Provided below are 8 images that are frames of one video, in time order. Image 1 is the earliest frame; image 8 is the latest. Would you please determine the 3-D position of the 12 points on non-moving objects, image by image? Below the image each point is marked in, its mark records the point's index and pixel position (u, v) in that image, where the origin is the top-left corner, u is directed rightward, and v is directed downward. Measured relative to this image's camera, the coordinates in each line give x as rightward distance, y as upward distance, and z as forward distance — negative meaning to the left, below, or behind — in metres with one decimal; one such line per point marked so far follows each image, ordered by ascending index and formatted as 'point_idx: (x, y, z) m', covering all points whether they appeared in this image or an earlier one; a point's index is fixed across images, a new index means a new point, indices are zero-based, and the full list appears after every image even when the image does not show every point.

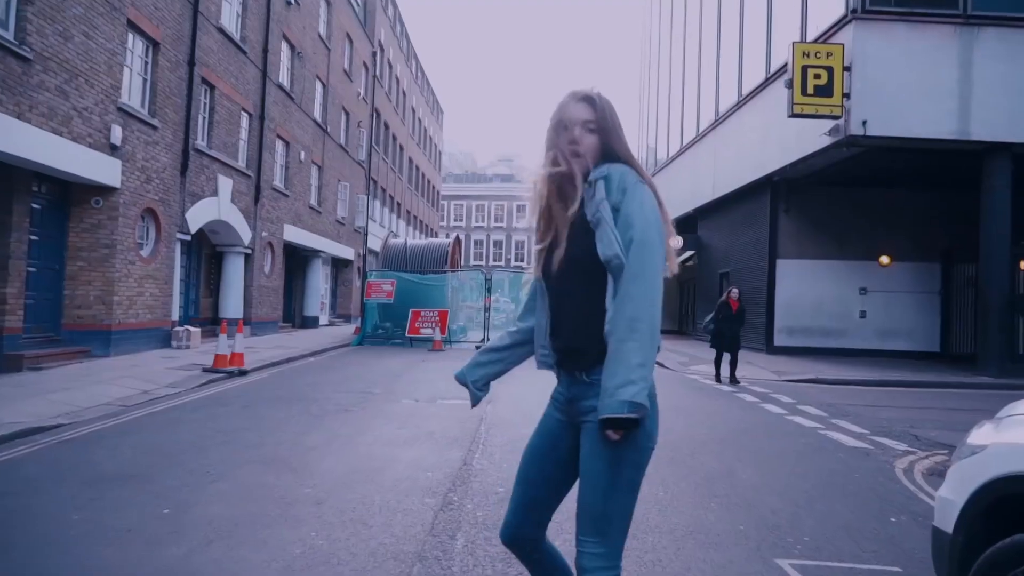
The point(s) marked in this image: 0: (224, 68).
0: (-6.6, +5.1, +19.2) m
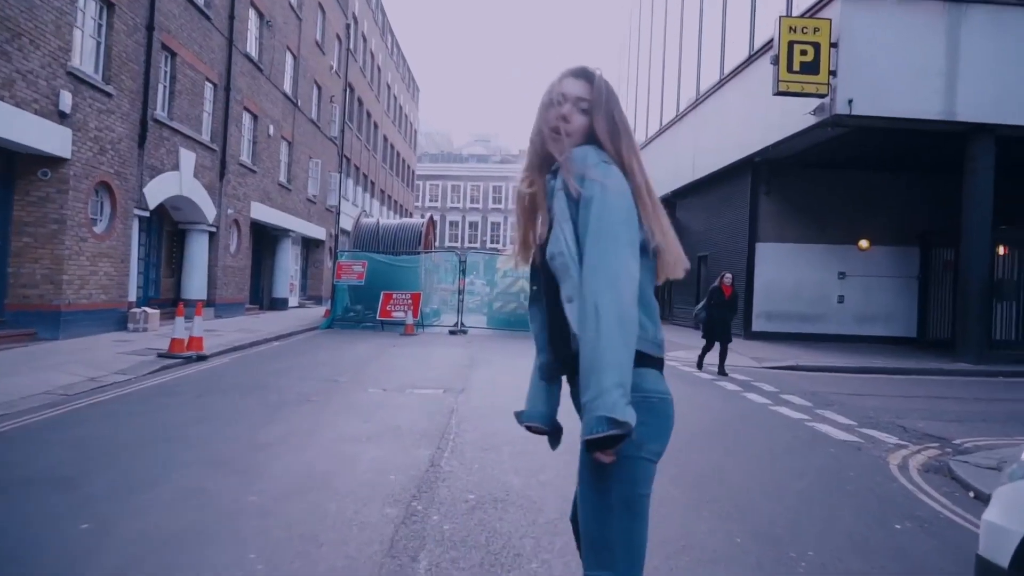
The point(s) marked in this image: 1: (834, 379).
0: (-7.1, +5.6, +18.4) m
1: (+5.3, -1.5, +13.9) m
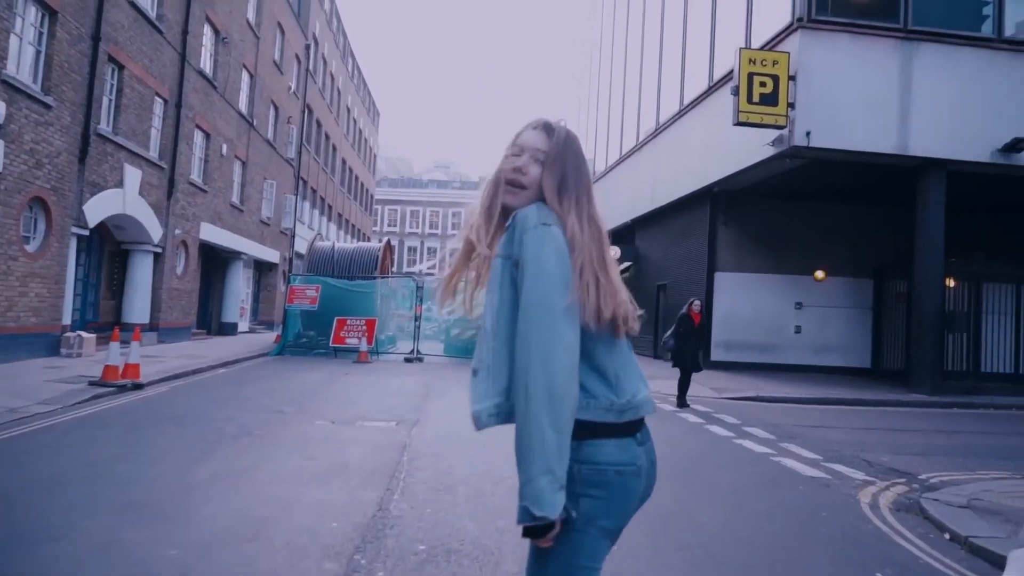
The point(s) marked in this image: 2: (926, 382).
0: (-8.0, +5.1, +17.8) m
1: (+4.6, -2.0, +13.7) m
2: (+8.2, -1.9, +16.8) m
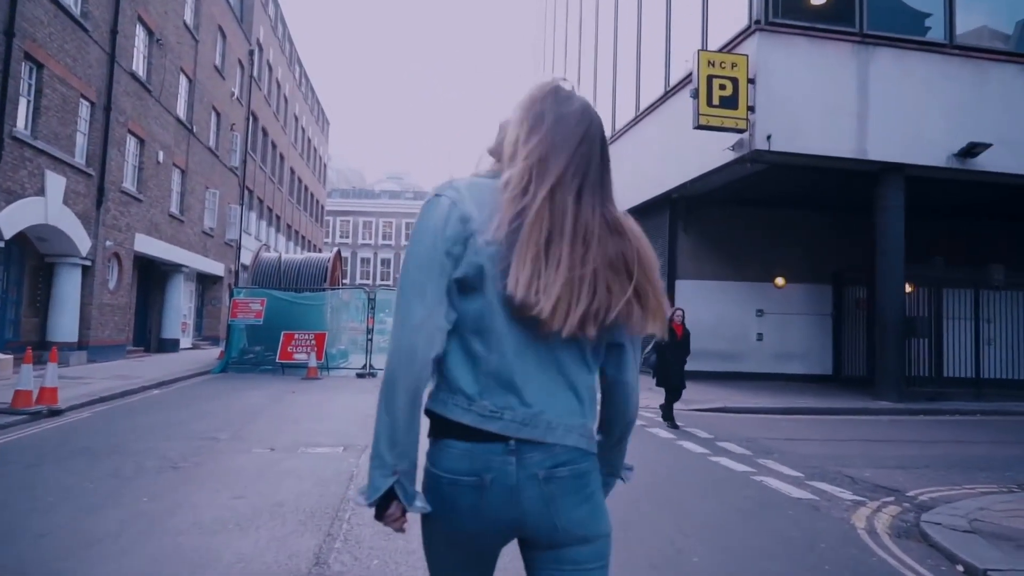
0: (-8.9, +4.8, +16.7) m
1: (+3.9, -2.1, +13.2) m
2: (+7.4, -2.0, +16.5) m
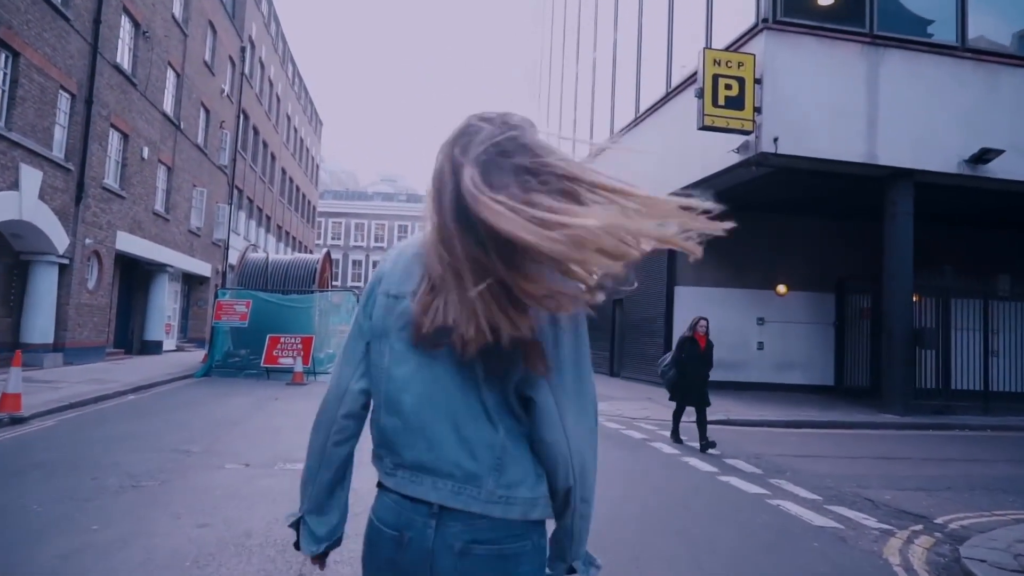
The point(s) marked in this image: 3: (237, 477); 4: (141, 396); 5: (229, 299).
0: (-9.0, +4.8, +16.0) m
1: (+3.8, -2.2, +12.6) m
2: (+7.3, -2.1, +15.9) m
3: (-2.3, -1.6, +7.2) m
4: (-6.3, -1.8, +14.5) m
5: (-6.5, -0.2, +19.5) m
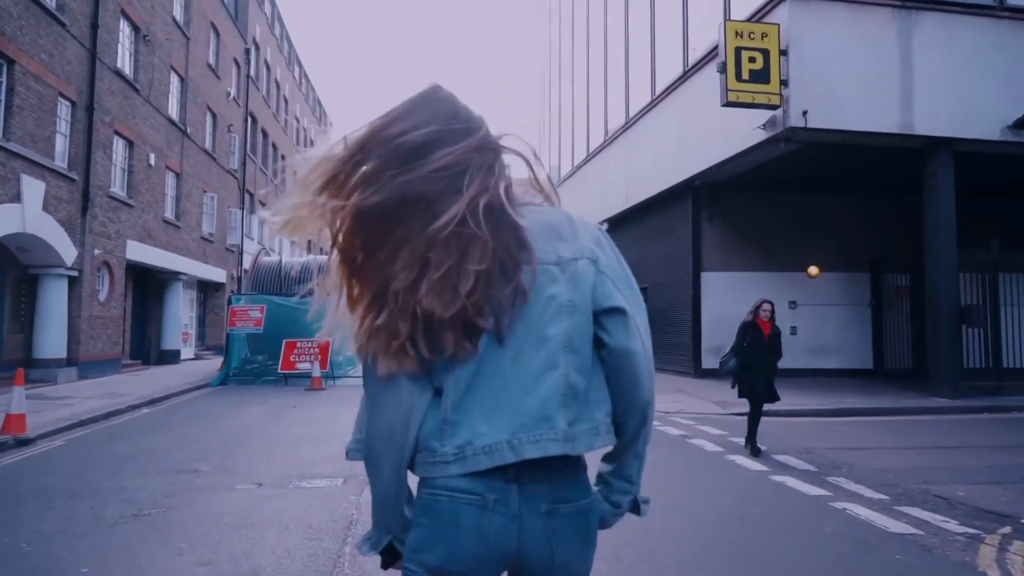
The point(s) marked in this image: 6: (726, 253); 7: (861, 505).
0: (-8.8, +4.5, +15.4) m
1: (+4.2, -1.9, +11.8) m
2: (+7.7, -1.7, +15.1) m
3: (-2.1, -1.7, +6.6) m
4: (-5.9, -2.0, +14.0) m
5: (-6.0, -0.4, +18.9) m
6: (+5.0, +0.8, +19.7) m
7: (+2.8, -1.7, +6.8) m
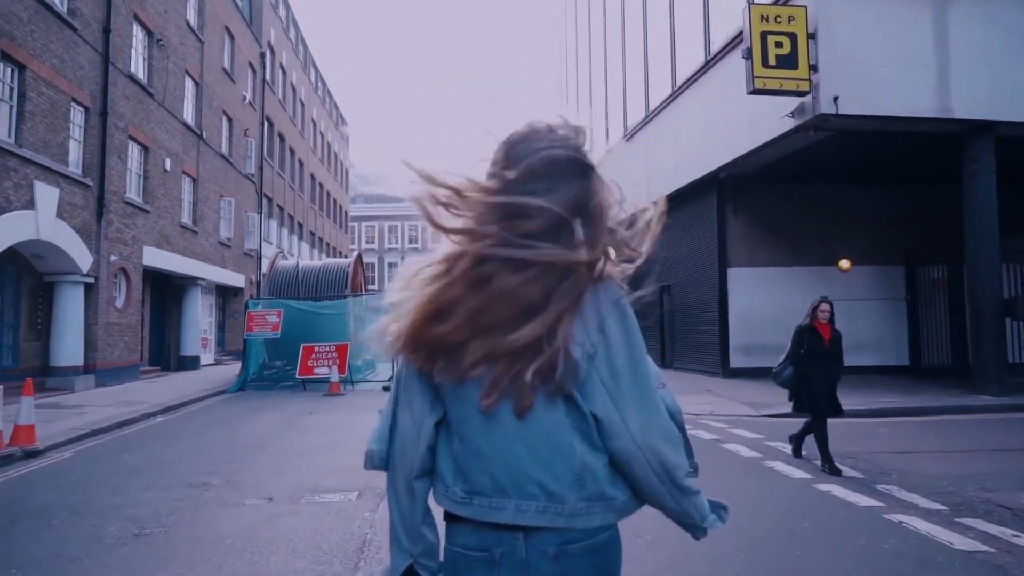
0: (-8.4, +4.4, +15.2) m
1: (+4.6, -1.9, +11.3) m
2: (+8.1, -1.6, +14.4) m
3: (-1.9, -1.7, +6.2) m
4: (-5.5, -2.1, +13.7) m
5: (-5.5, -0.5, +18.6) m
6: (+5.5, +0.9, +19.1) m
7: (+3.0, -1.7, +6.3) m
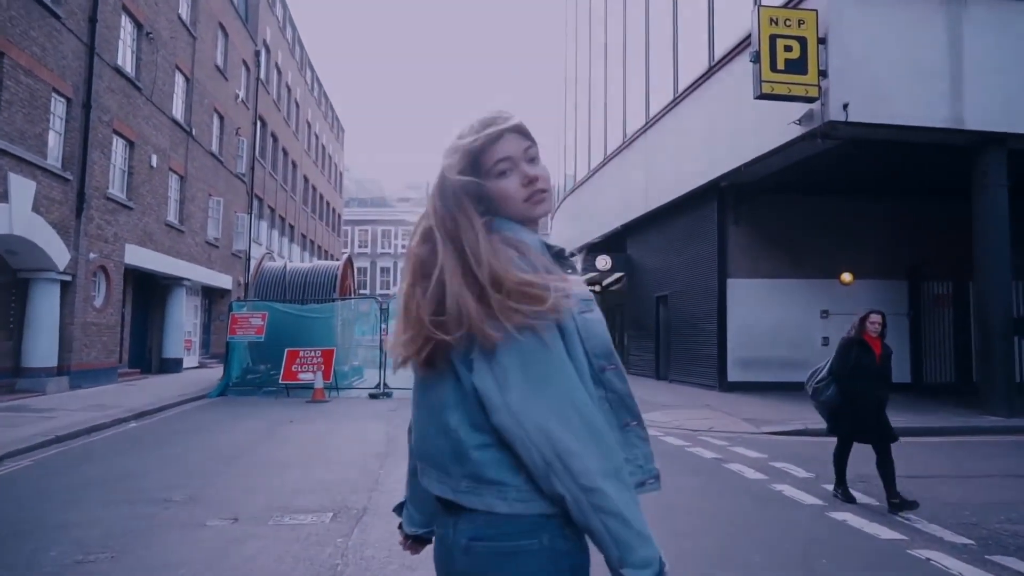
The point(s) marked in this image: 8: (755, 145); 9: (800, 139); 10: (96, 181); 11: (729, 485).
0: (-8.5, +4.4, +14.6) m
1: (+4.4, -2.0, +10.7) m
2: (+8.0, -1.8, +13.9) m
3: (-1.9, -1.7, +5.6) m
4: (-5.7, -2.1, +13.0) m
5: (-5.7, -0.5, +18.0) m
6: (+5.3, +0.6, +18.5) m
7: (+2.9, -1.8, +5.7) m
8: (+4.6, +2.7, +15.9) m
9: (+4.9, +2.5, +14.5) m
10: (-8.7, +2.3, +17.7) m
11: (+2.1, -1.9, +8.0) m
